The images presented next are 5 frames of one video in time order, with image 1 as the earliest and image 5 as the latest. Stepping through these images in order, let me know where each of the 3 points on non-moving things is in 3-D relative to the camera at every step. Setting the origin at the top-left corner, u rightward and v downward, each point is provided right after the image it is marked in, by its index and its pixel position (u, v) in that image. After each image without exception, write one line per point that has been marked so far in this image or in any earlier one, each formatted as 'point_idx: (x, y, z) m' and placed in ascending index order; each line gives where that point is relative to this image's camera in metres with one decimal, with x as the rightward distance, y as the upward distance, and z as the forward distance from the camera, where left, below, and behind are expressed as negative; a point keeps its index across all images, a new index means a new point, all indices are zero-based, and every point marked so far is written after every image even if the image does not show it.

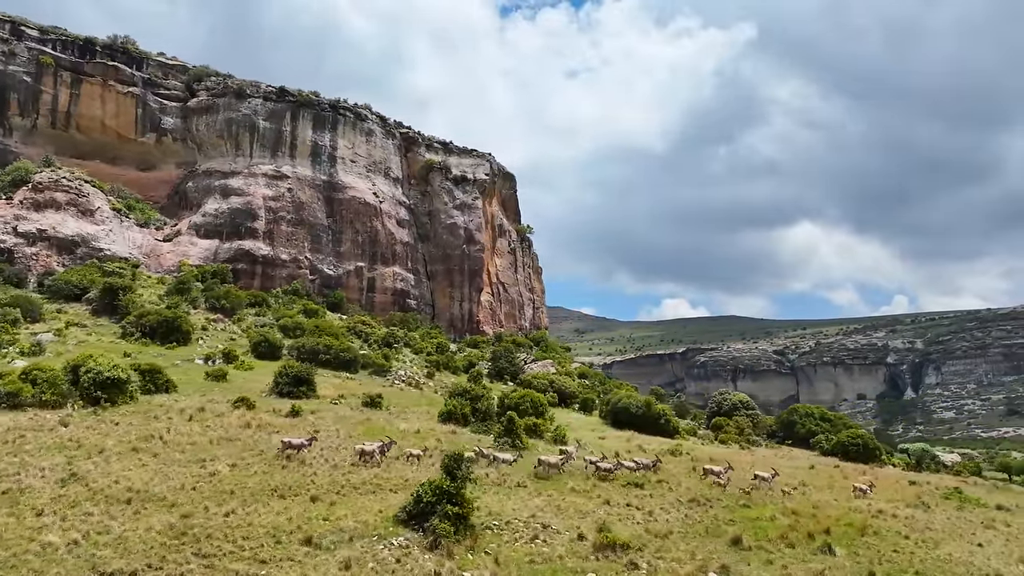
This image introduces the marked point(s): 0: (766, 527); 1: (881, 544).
0: (+4.9, -4.6, +14.0) m
1: (+6.9, -4.8, +13.4) m
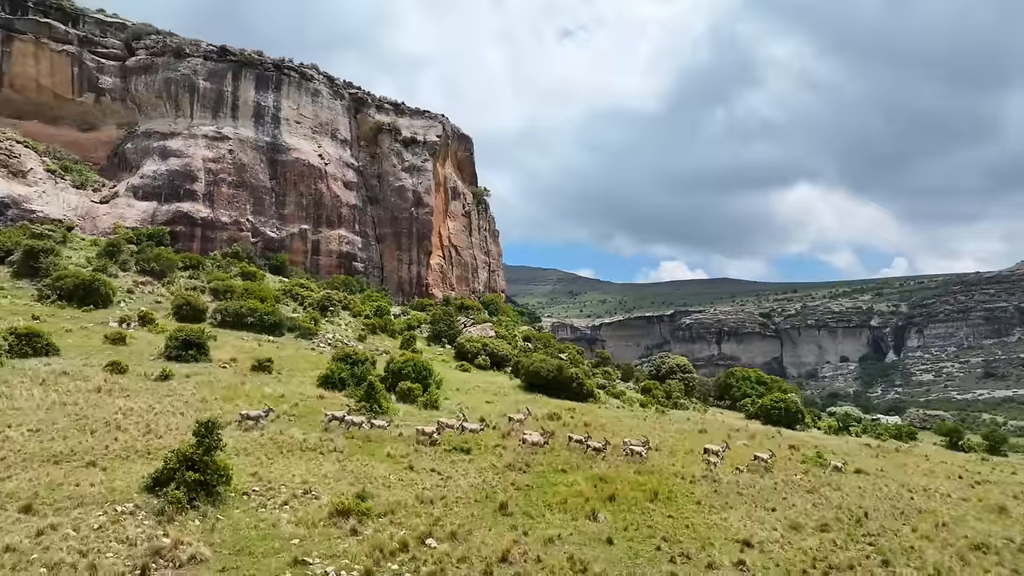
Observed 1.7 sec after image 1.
0: (+0.8, -4.0, +14.2) m
1: (+2.8, -4.2, +13.7) m
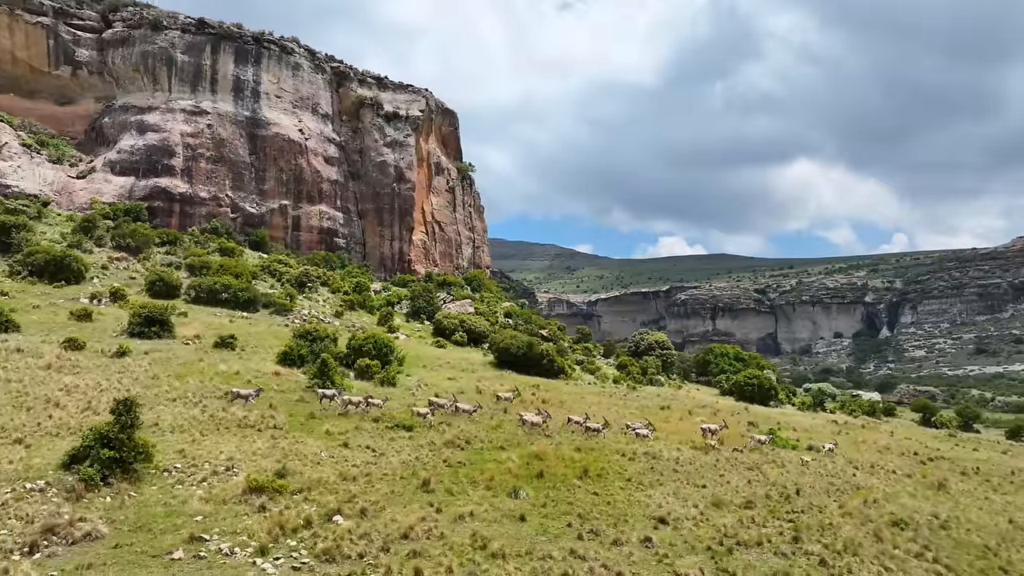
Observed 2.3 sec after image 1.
0: (-0.6, -3.6, +14.3) m
1: (+1.4, -3.8, +13.8) m
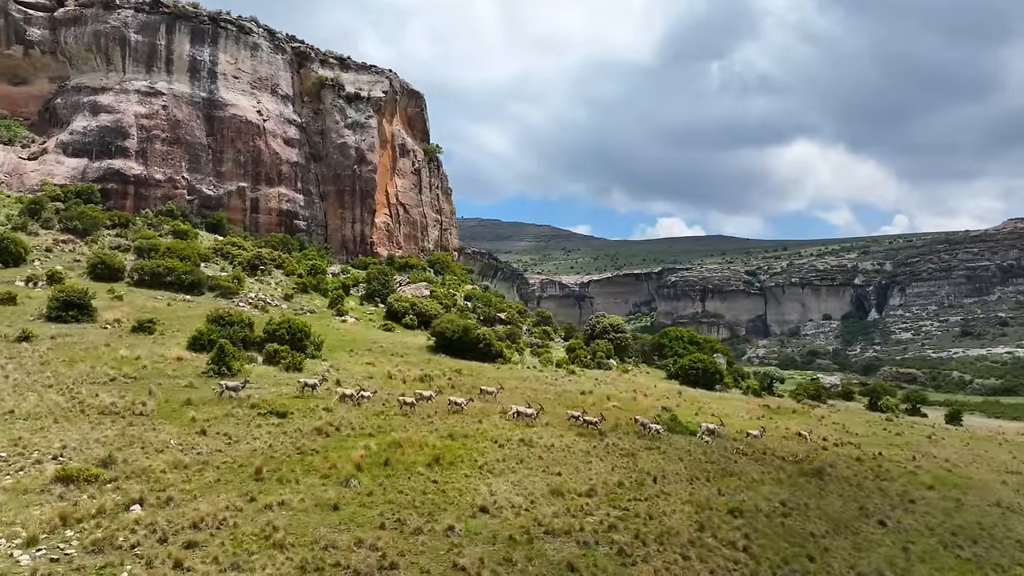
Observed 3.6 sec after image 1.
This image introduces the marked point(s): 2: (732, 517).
0: (-3.6, -3.4, +14.4) m
1: (-1.6, -3.6, +13.9) m
2: (+4.1, -4.3, +13.5) m
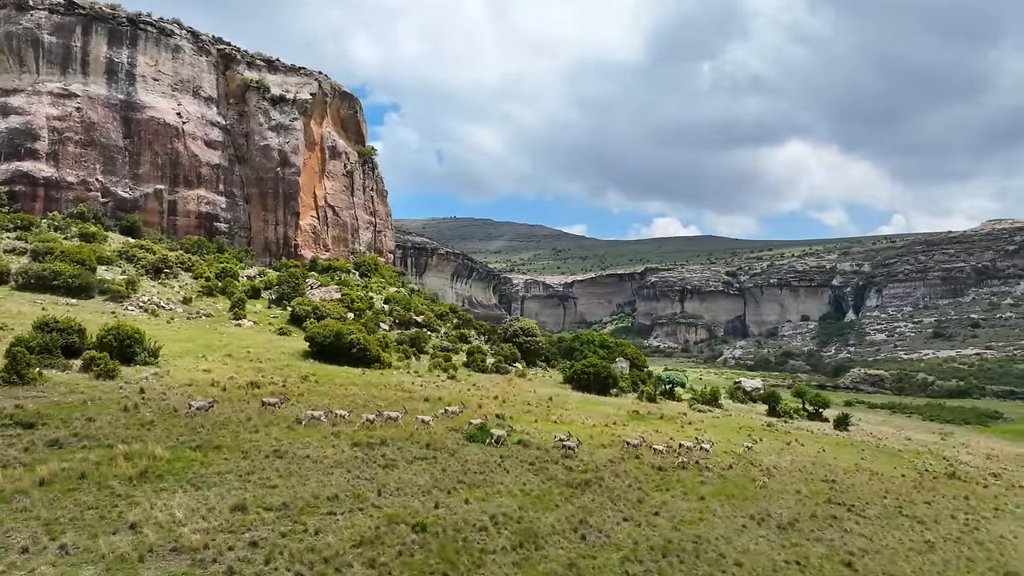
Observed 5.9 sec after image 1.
0: (-9.5, -3.6, +14.3) m
1: (-7.5, -3.8, +13.8) m
2: (-1.8, -4.5, +13.4) m
